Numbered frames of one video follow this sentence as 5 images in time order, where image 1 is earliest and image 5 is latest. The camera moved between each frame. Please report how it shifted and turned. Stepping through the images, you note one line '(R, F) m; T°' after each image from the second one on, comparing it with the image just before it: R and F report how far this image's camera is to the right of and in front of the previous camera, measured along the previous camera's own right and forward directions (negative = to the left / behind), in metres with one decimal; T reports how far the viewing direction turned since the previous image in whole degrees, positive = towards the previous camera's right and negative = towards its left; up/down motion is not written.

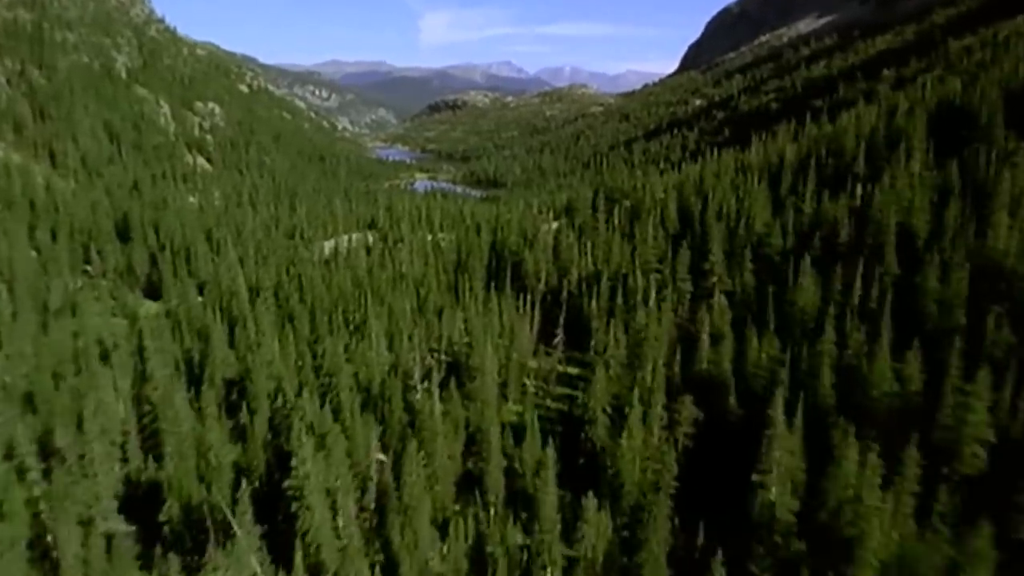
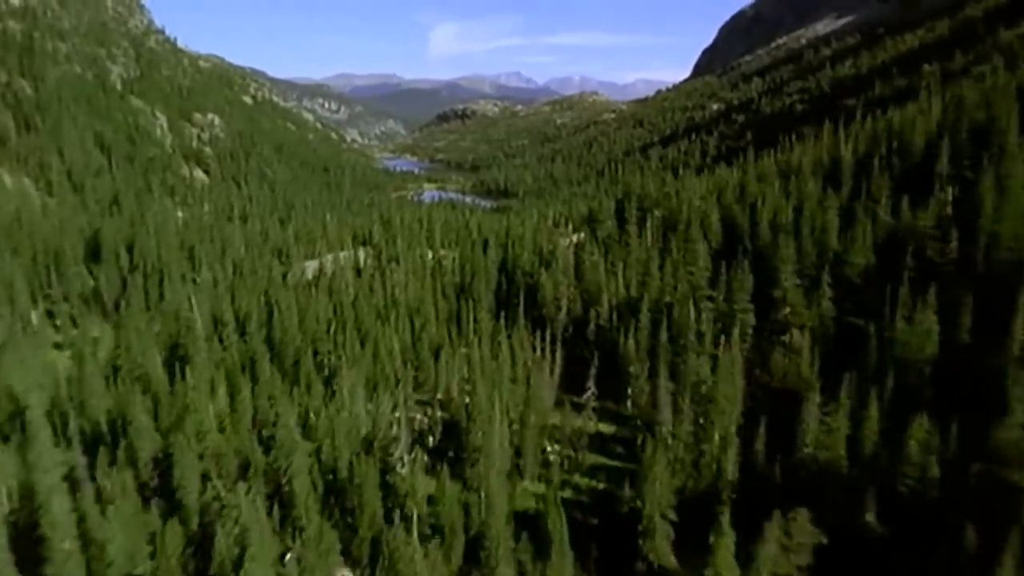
(-0.1, +11.8) m; -1°
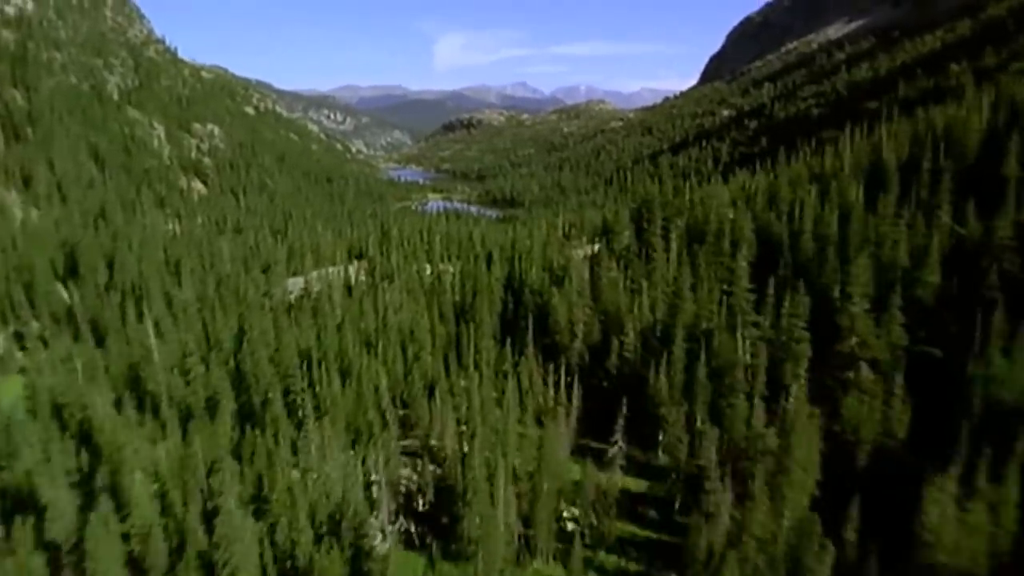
(0.0, +7.3) m; 0°
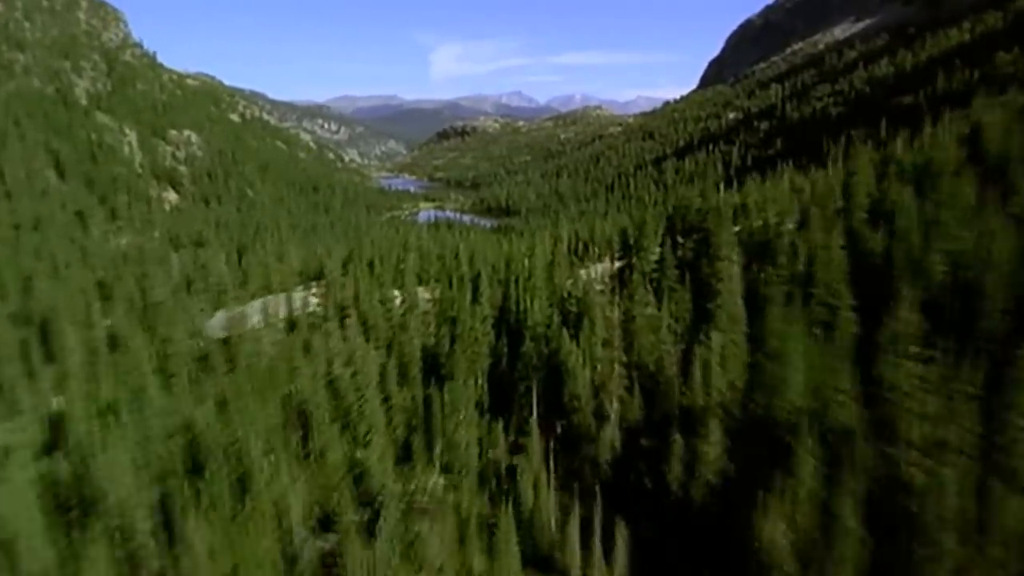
(+0.1, +16.0) m; 0°
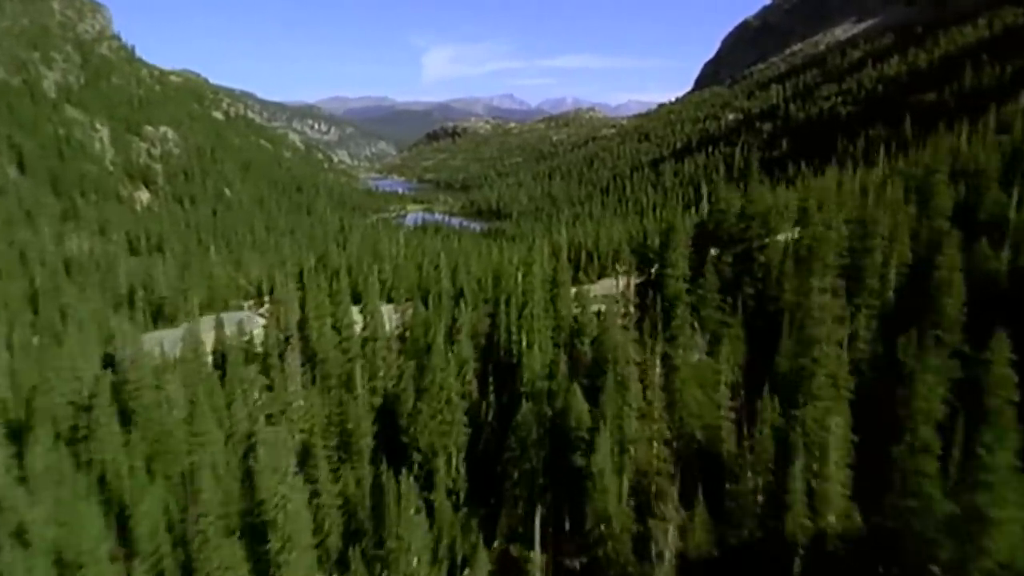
(0.0, +10.9) m; +1°
